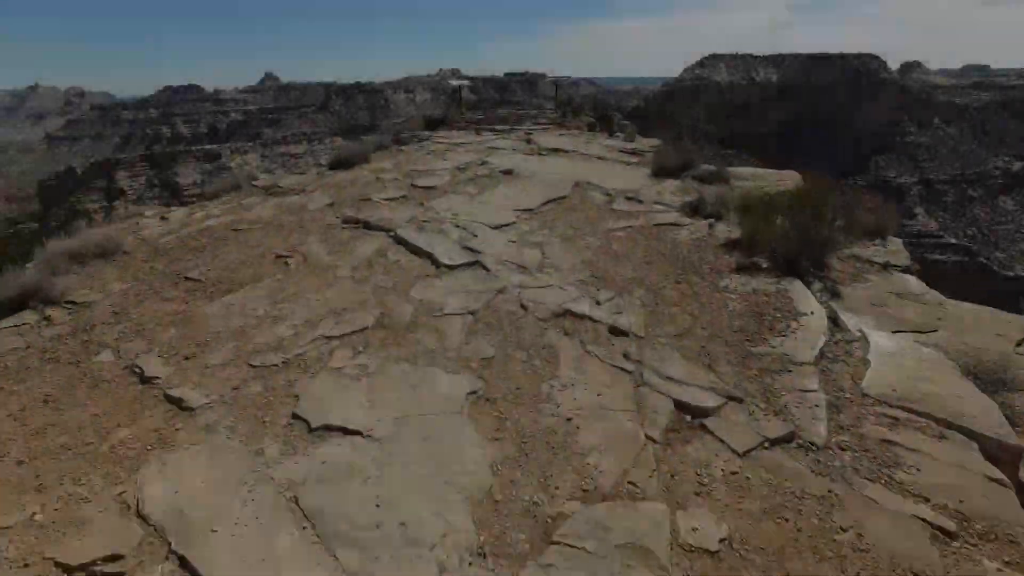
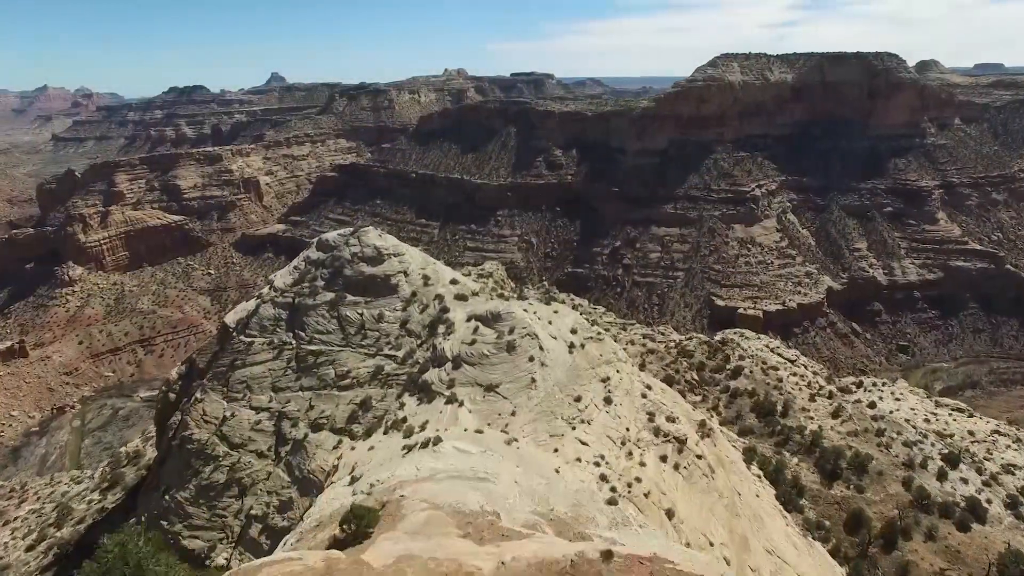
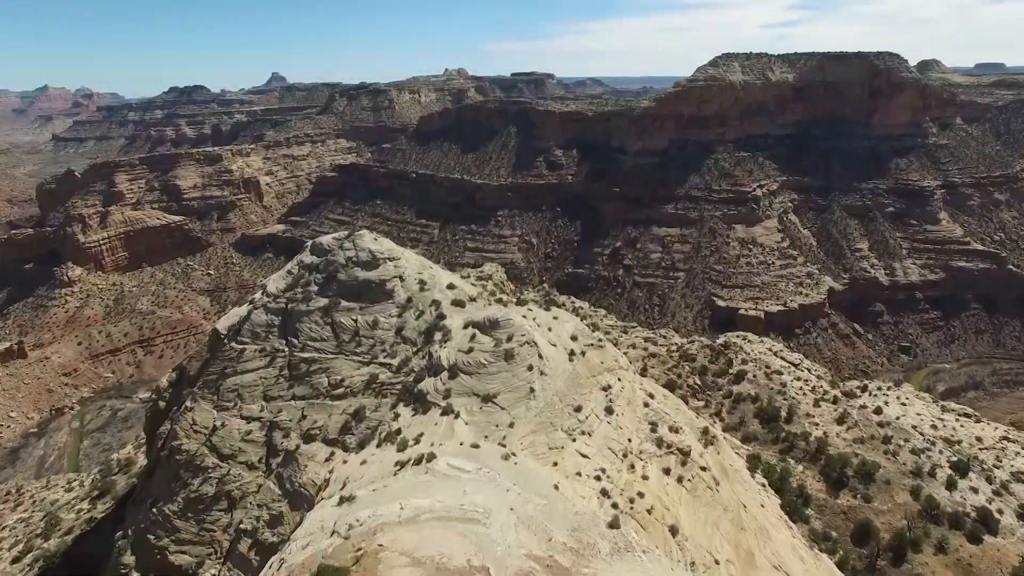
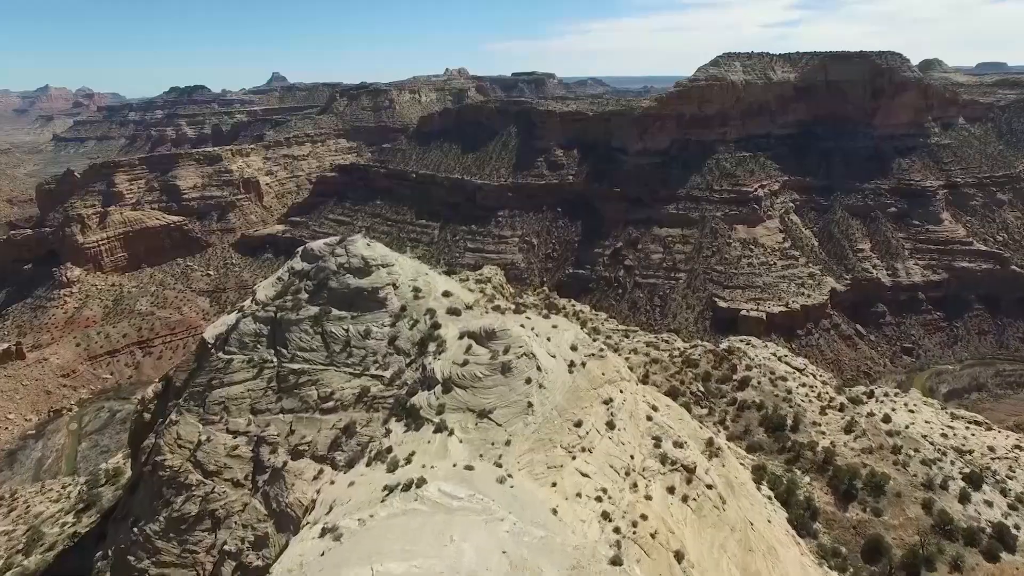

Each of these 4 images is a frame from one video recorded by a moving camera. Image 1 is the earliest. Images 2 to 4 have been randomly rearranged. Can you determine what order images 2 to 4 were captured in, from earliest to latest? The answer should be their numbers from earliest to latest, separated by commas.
2, 3, 4
